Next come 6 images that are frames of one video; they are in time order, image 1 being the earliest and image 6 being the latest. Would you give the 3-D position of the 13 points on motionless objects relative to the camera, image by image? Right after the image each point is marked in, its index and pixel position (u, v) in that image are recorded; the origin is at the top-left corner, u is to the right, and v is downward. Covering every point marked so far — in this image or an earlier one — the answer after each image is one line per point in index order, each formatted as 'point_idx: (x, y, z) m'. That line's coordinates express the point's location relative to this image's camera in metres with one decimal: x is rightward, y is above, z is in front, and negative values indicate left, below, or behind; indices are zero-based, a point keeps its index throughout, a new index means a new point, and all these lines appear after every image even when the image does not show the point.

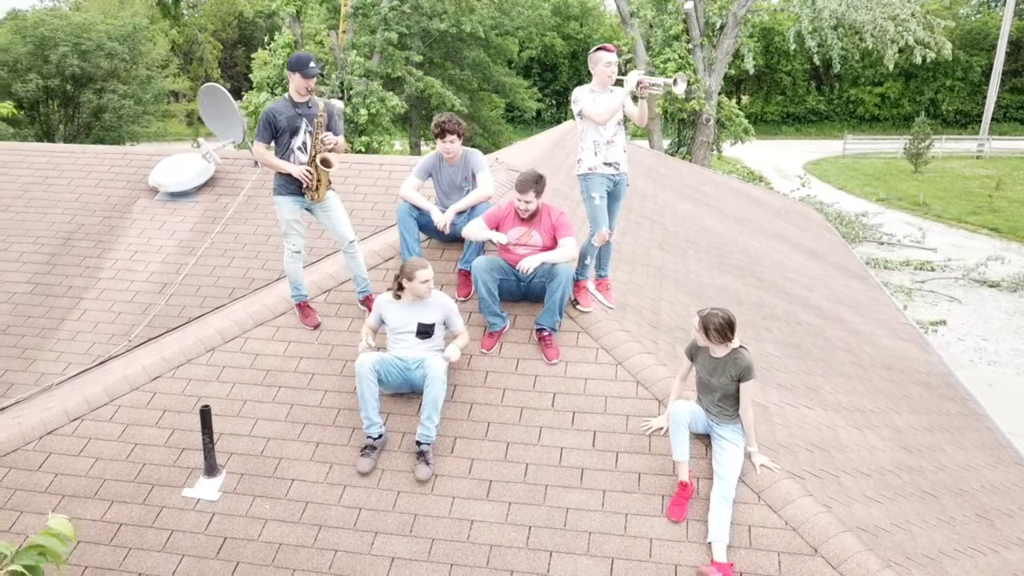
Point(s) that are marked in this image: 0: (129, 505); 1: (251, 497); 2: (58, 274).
0: (-2.4, -1.4, +5.1) m
1: (-1.6, -1.3, +5.1) m
2: (-4.4, +0.1, +7.9) m
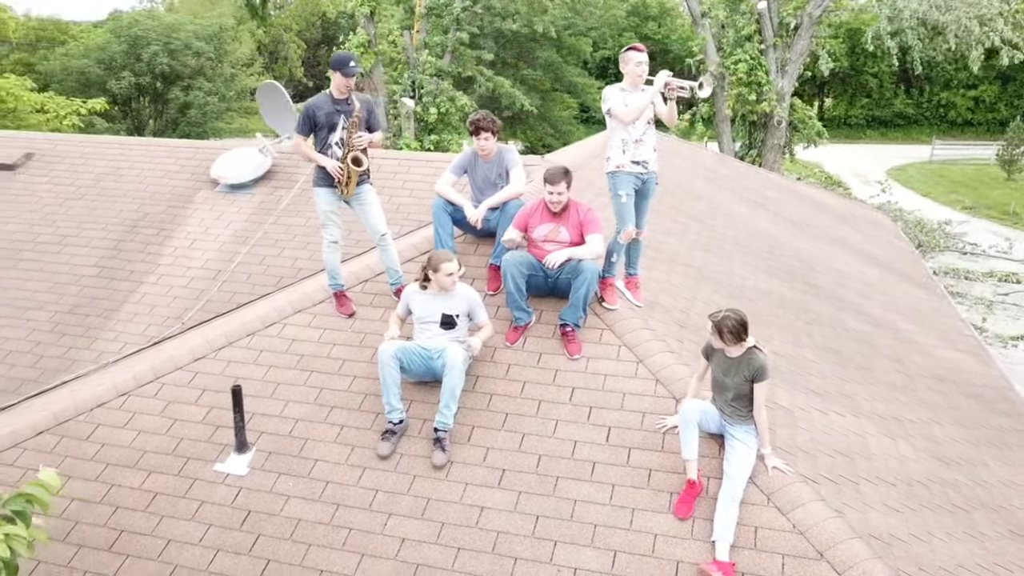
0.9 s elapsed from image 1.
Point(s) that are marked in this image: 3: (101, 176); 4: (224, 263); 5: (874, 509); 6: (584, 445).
0: (-2.3, -1.3, +5.4) m
1: (-1.5, -1.2, +5.3) m
2: (-4.0, +0.3, +8.4) m
3: (-5.0, +1.3, +9.9) m
4: (-2.9, +0.2, +8.1) m
5: (+2.2, -1.4, +5.0) m
6: (+0.5, -1.0, +5.2) m
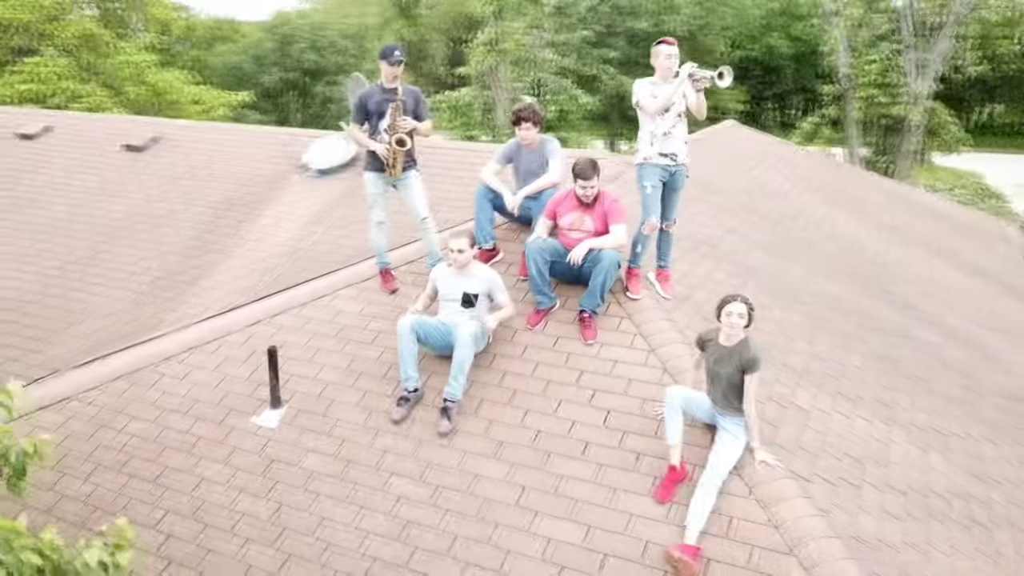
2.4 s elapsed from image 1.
0: (-2.3, -1.0, +6.0) m
1: (-1.5, -1.0, +5.8) m
2: (-3.4, +0.6, +9.3) m
3: (-4.0, +1.7, +10.8) m
4: (-2.3, +0.5, +8.8) m
5: (+2.1, -1.4, +4.9) m
6: (+0.5, -0.9, +5.4) m
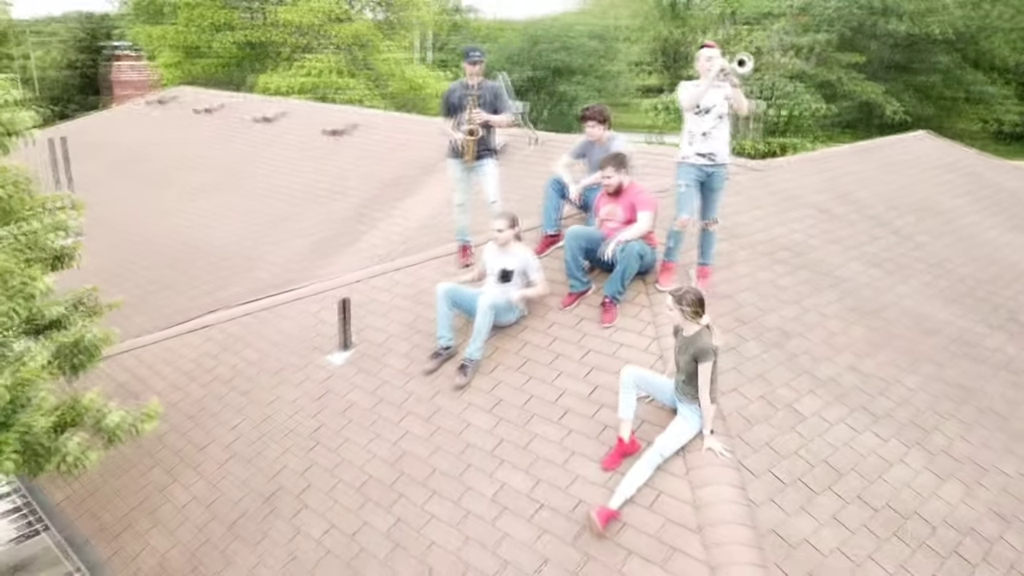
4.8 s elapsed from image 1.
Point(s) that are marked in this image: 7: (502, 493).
0: (-2.0, -0.6, +7.4) m
1: (-1.3, -0.7, +6.9) m
2: (-1.9, +1.0, +10.8) m
3: (-1.9, +2.2, +12.4) m
4: (-1.0, +0.8, +10.0) m
5: (+1.8, -1.4, +4.9) m
6: (+0.4, -0.8, +5.9) m
7: (-0.1, -1.4, +5.4) m
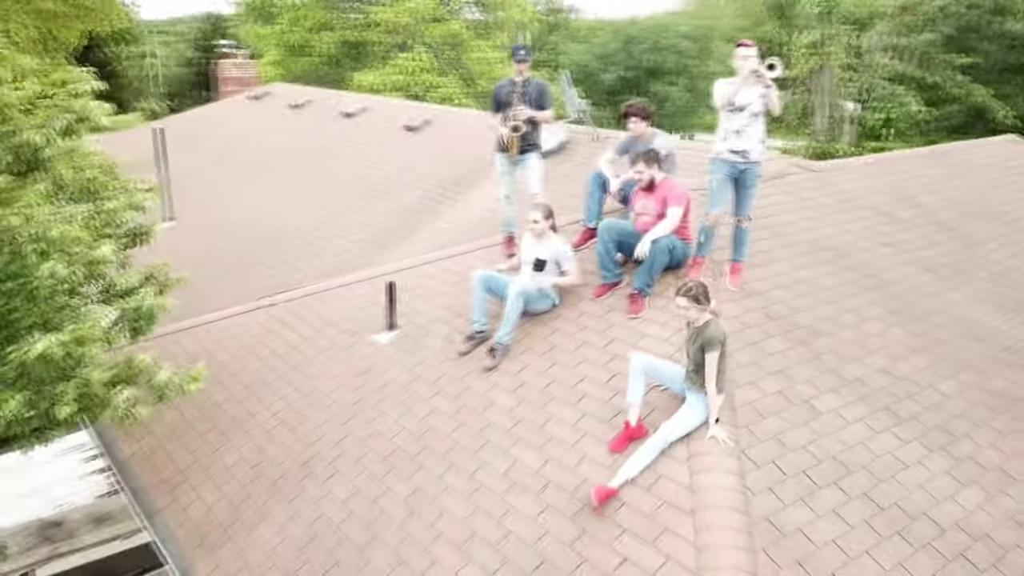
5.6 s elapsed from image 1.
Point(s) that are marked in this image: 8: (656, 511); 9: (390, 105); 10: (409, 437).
0: (-1.6, -0.5, +7.8) m
1: (-1.0, -0.6, +7.4) m
2: (-1.0, +1.2, +11.2) m
3: (-0.8, +2.3, +12.9) m
4: (-0.3, +1.0, +10.3) m
5: (+1.8, -1.4, +5.0) m
6: (+0.6, -0.7, +6.1) m
7: (0.0, -1.3, +5.6) m
8: (+0.9, -1.4, +4.9) m
9: (-2.4, +3.6, +15.8) m
10: (-0.8, -1.2, +6.3) m
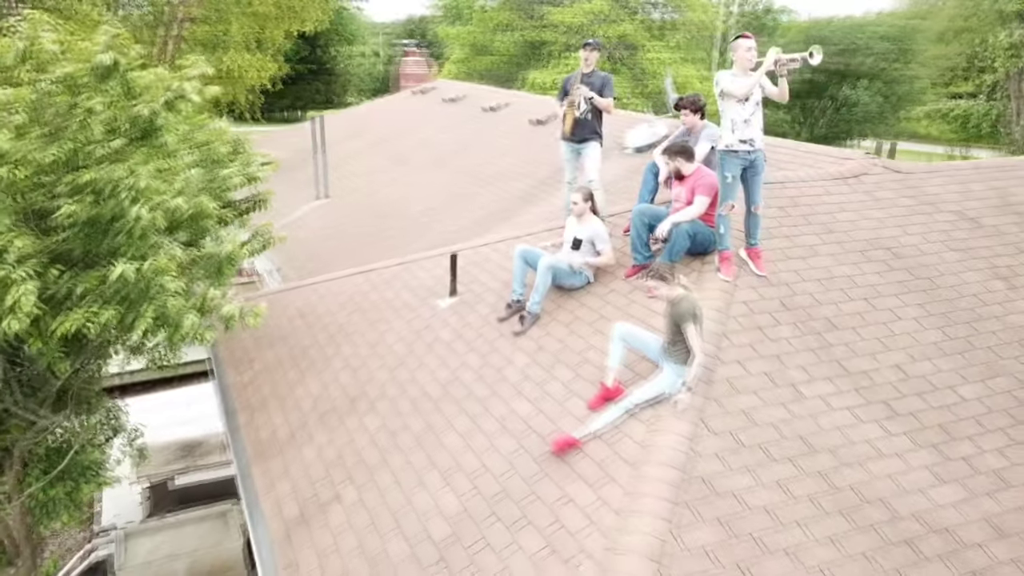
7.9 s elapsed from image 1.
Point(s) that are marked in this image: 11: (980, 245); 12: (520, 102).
0: (-1.0, -0.1, +8.8) m
1: (-0.6, -0.3, +8.2) m
2: (+0.4, +1.5, +12.0) m
3: (+1.1, +2.5, +13.5) m
4: (+0.9, +1.2, +10.9) m
5: (+1.6, -1.2, +5.3) m
6: (+0.7, -0.5, +6.7) m
7: (0.0, -1.0, +6.3) m
8: (+0.6, -1.2, +5.5) m
9: (+0.3, +3.9, +16.7) m
10: (-0.7, -0.9, +7.2) m
11: (+4.7, +0.5, +8.2) m
12: (+0.1, +3.8, +16.8) m
